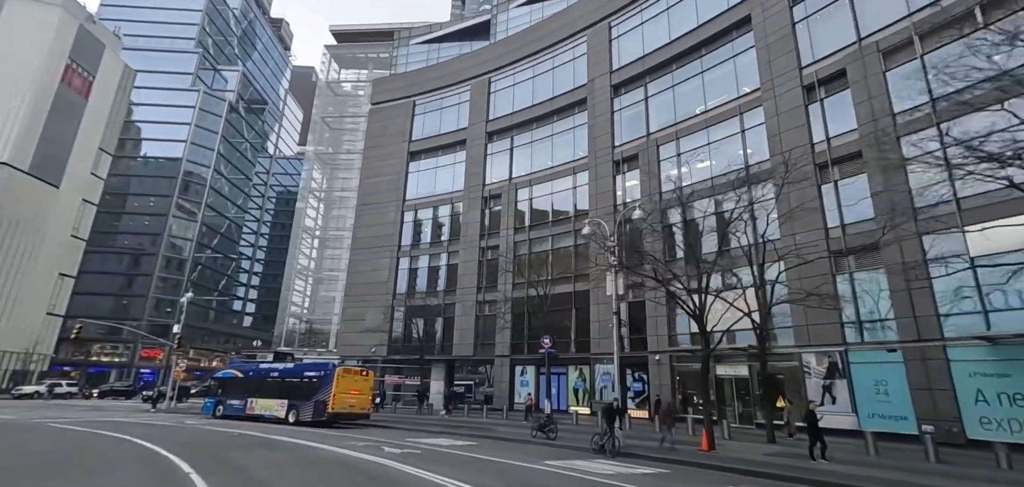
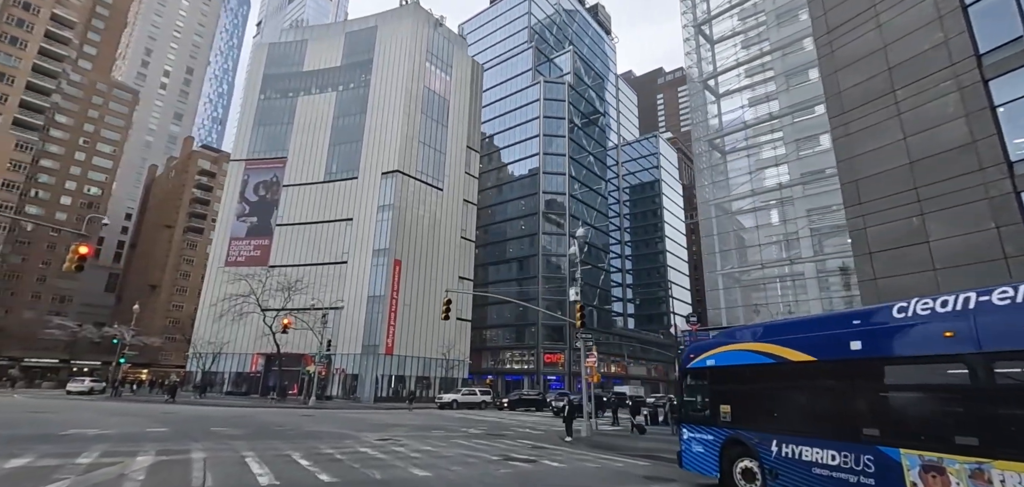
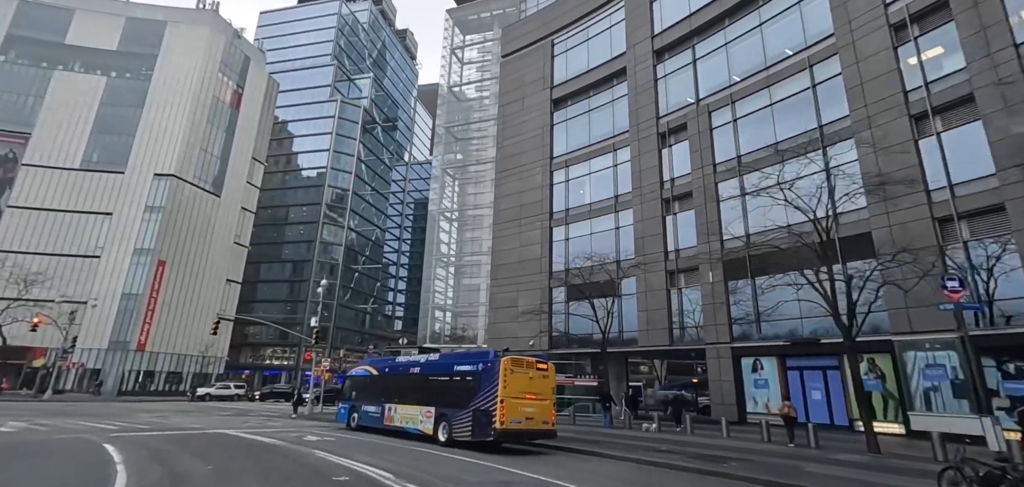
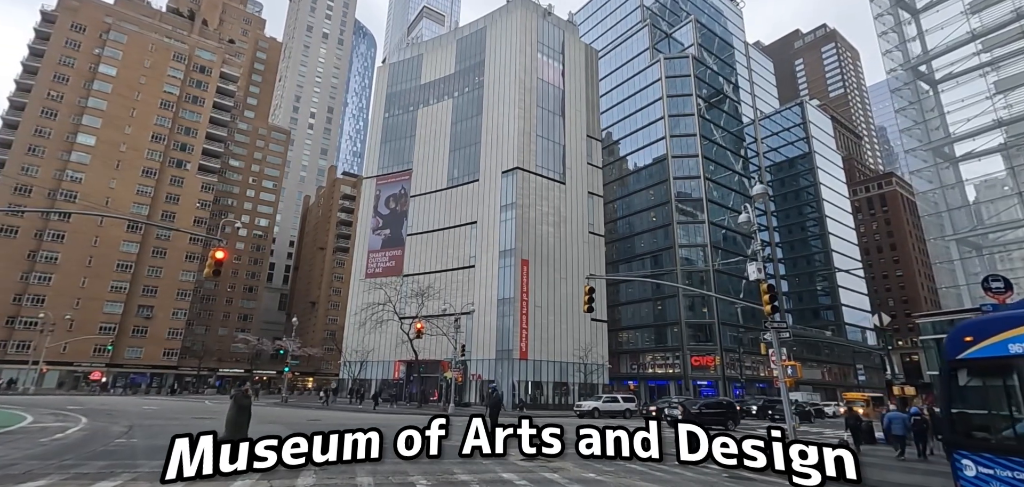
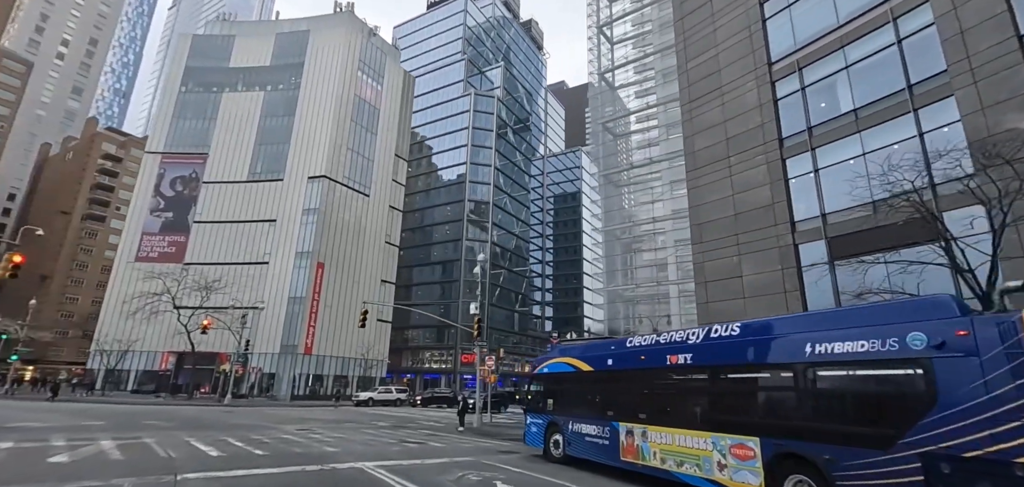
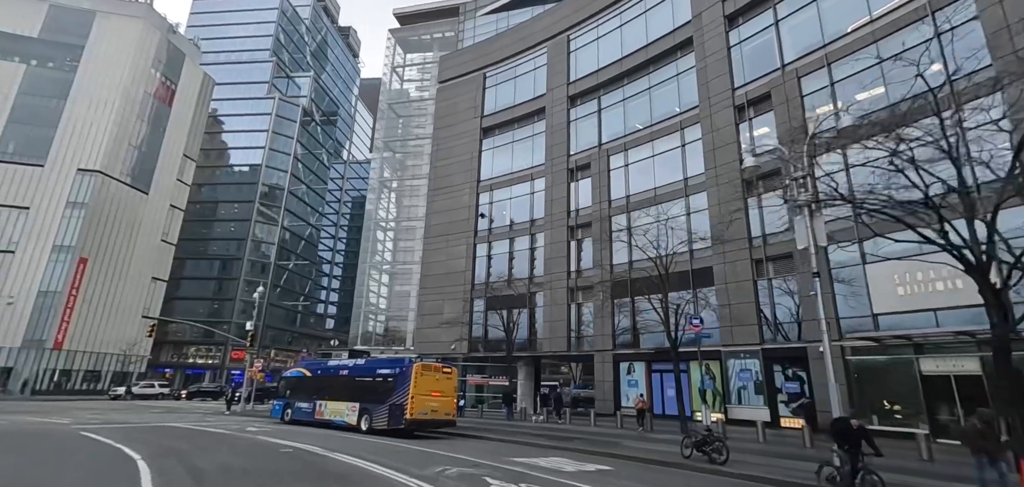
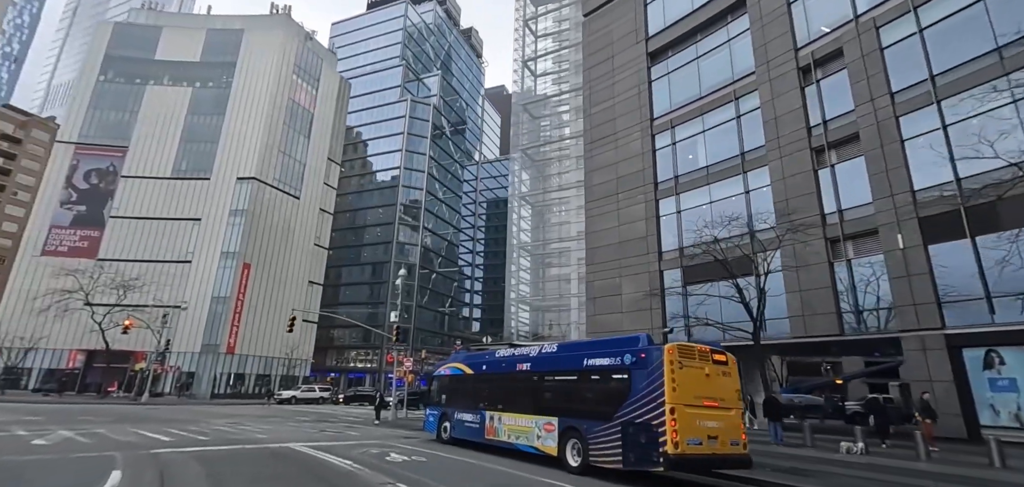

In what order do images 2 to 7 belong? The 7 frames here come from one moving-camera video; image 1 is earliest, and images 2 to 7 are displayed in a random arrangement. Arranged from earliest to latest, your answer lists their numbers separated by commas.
6, 3, 7, 5, 2, 4
